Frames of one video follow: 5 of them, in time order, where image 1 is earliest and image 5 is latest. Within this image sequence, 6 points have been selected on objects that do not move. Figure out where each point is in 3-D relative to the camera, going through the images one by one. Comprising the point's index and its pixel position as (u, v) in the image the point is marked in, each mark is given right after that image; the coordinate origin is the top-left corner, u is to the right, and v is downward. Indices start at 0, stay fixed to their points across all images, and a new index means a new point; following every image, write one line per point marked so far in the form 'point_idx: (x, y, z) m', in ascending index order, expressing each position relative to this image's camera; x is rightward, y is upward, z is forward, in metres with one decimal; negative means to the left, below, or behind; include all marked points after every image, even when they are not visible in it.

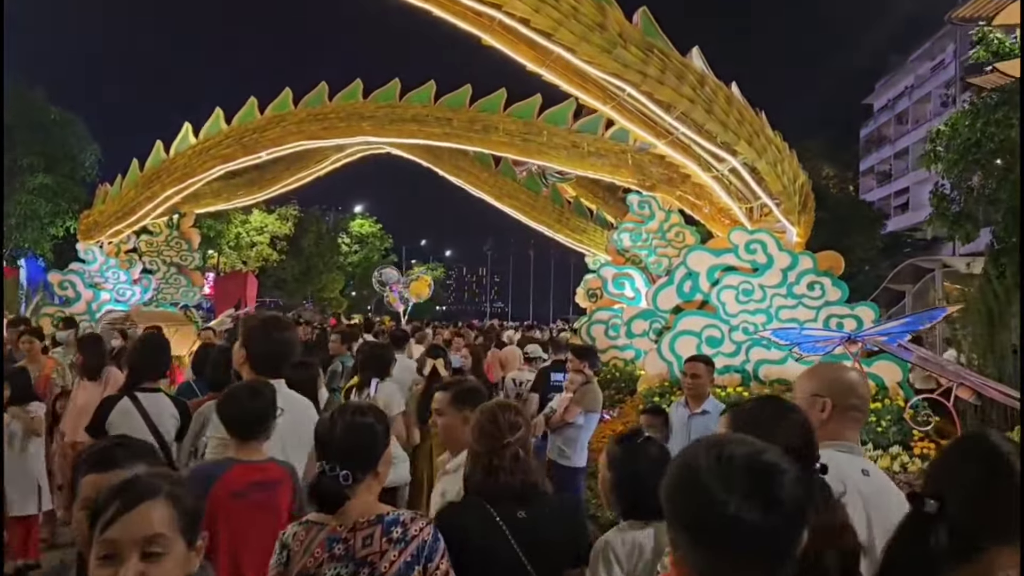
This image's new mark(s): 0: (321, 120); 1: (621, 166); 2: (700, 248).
0: (-3.2, +2.8, +14.2) m
1: (+1.8, +2.0, +13.8) m
2: (+2.0, +0.4, +9.1) m
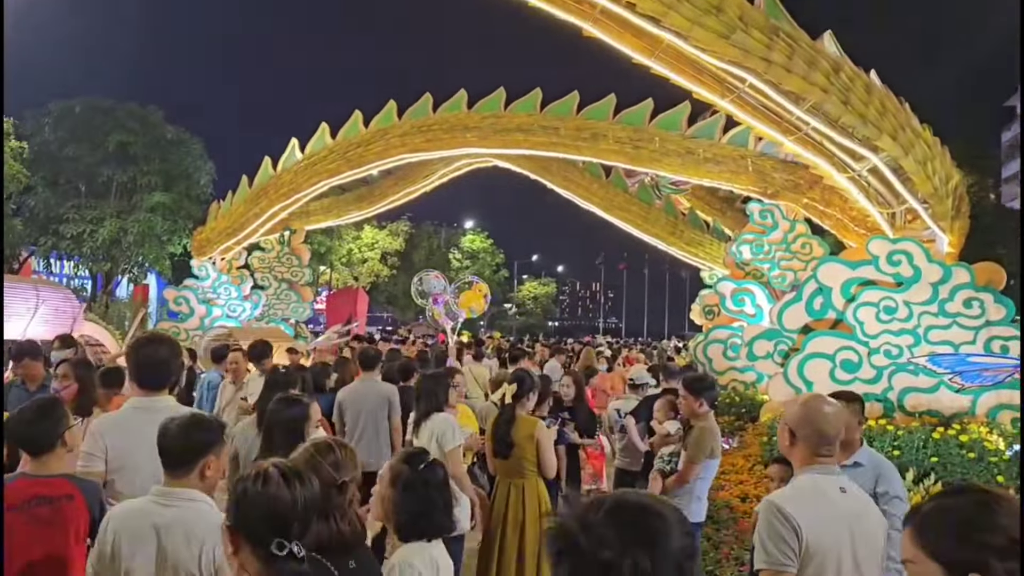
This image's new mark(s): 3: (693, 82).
0: (-1.4, +2.5, +13.8) m
1: (+3.4, +1.7, +12.8) m
2: (+3.1, +0.3, +8.1) m
3: (+1.6, +1.8, +7.3) m
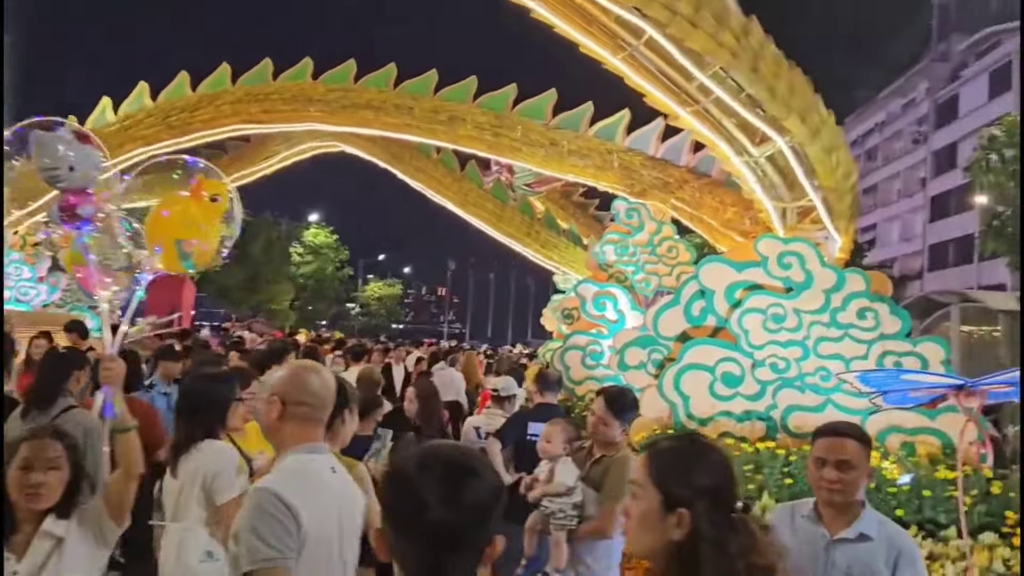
0: (-3.6, +2.7, +12.1) m
1: (+1.3, +1.7, +11.9) m
2: (+1.7, +0.3, +7.2) m
3: (+0.5, +1.8, +6.2) m
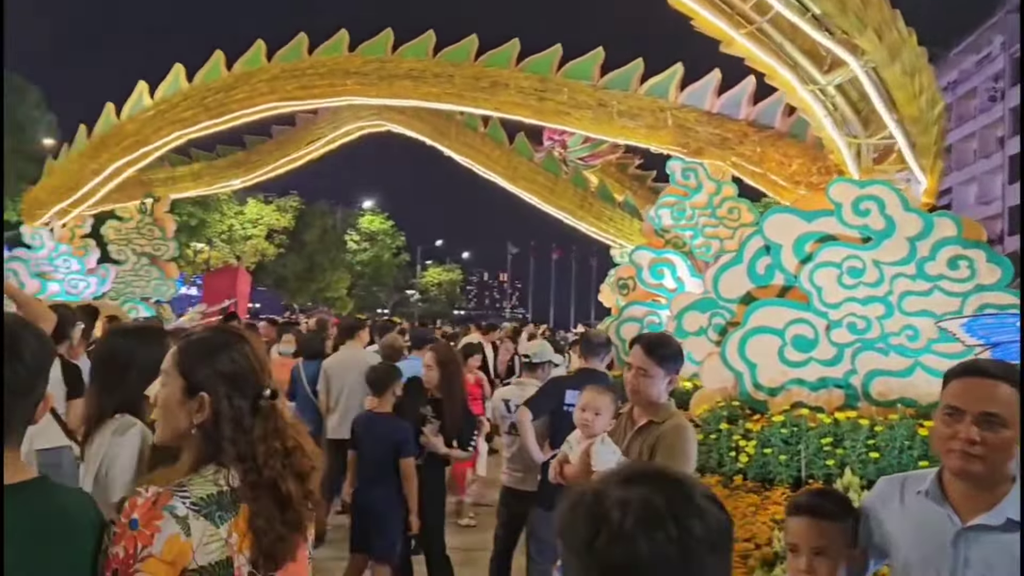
0: (-3.0, +2.9, +11.6) m
1: (+1.9, +2.1, +11.1) m
2: (+2.1, +0.6, +6.4) m
3: (+0.7, +2.1, +5.5) m
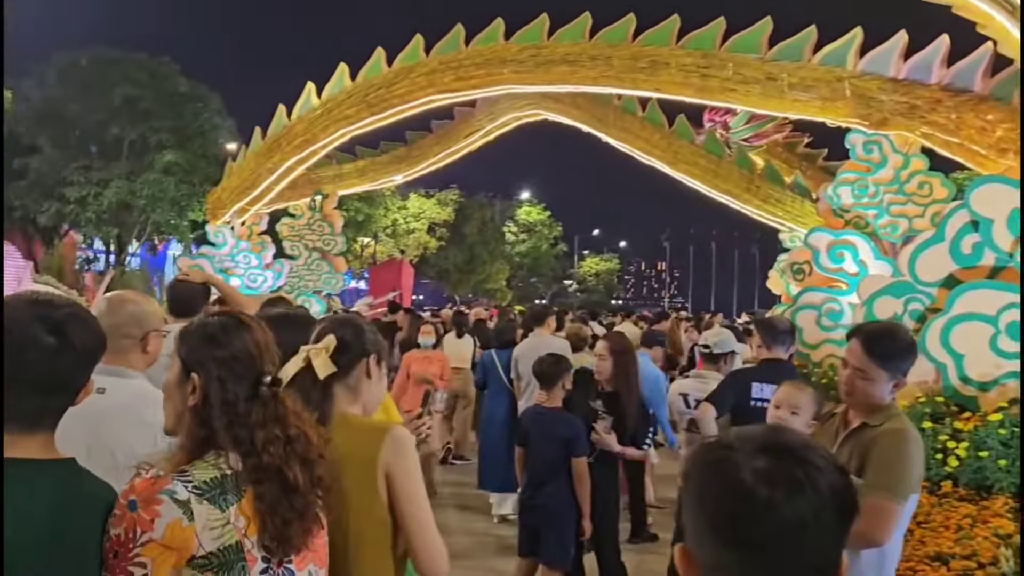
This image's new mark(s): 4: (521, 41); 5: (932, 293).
0: (-0.9, +3.1, +11.6) m
1: (+3.9, +2.3, +10.3) m
2: (+3.2, +0.7, +5.6) m
3: (+1.7, +2.2, +5.0) m
4: (+0.1, +3.3, +11.2) m
5: (+3.0, 0.0, +6.0) m
